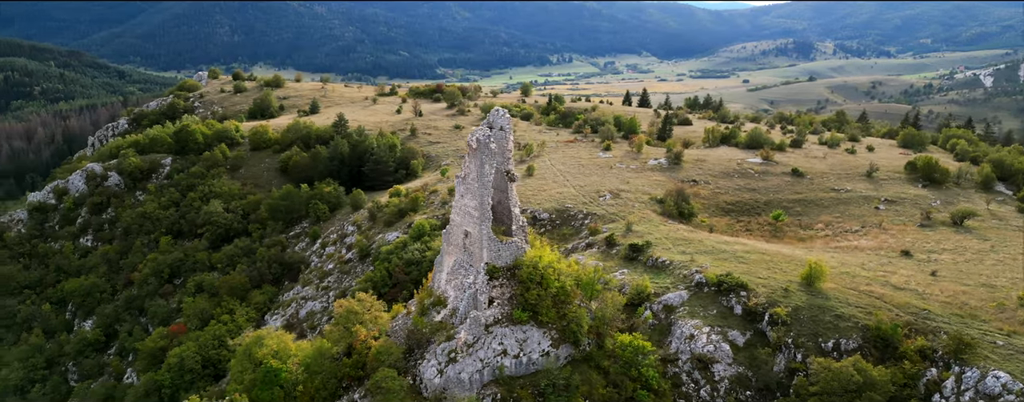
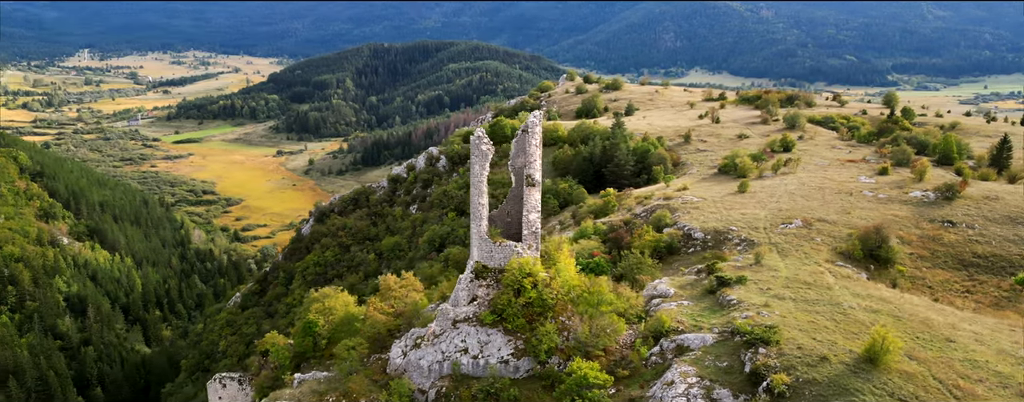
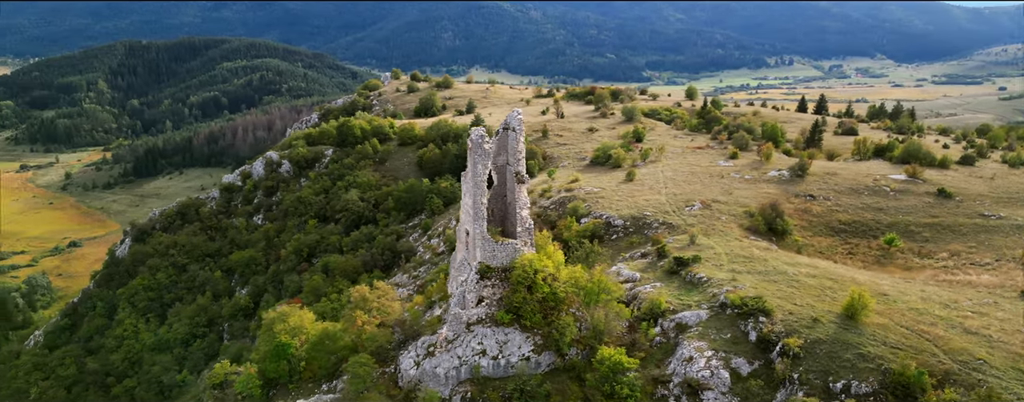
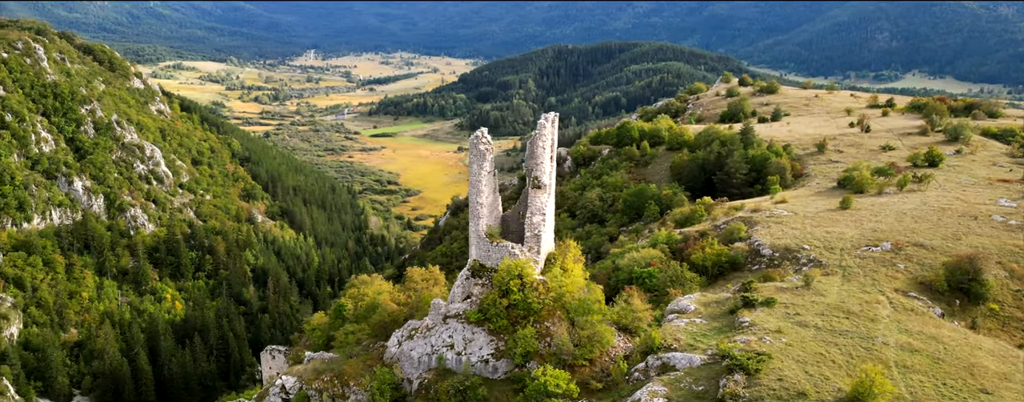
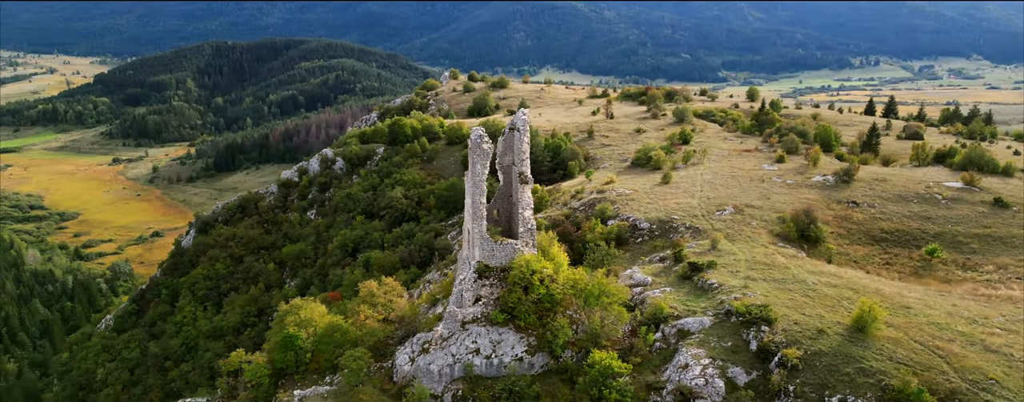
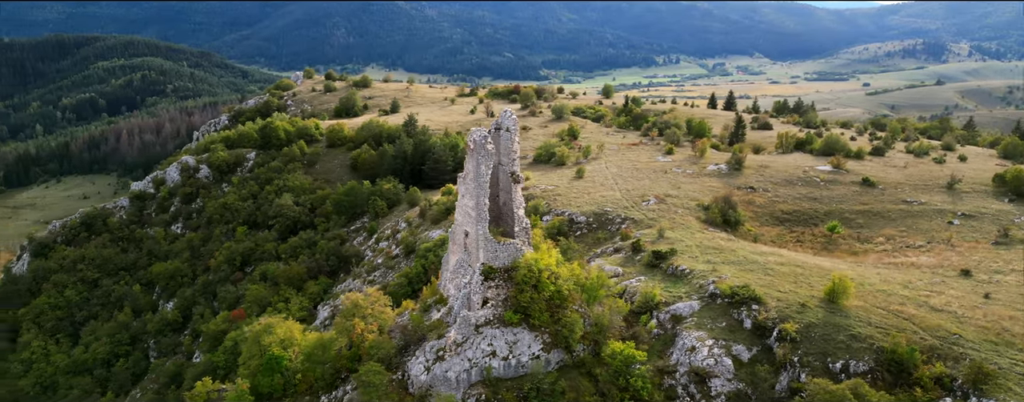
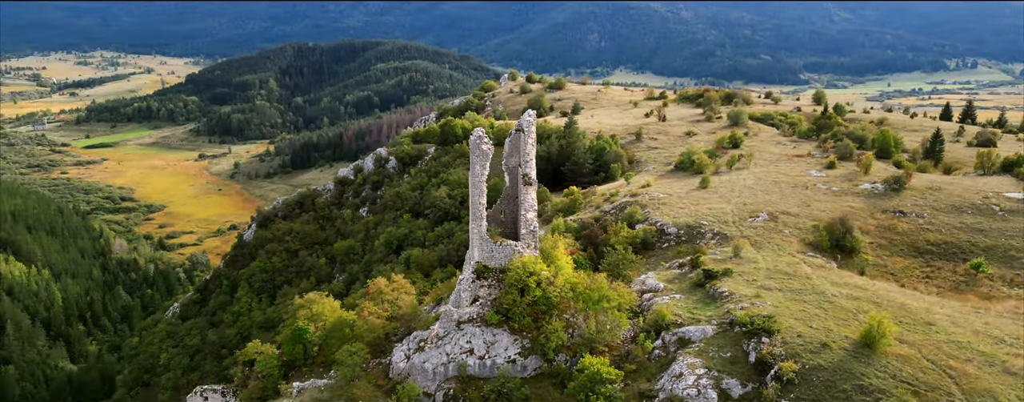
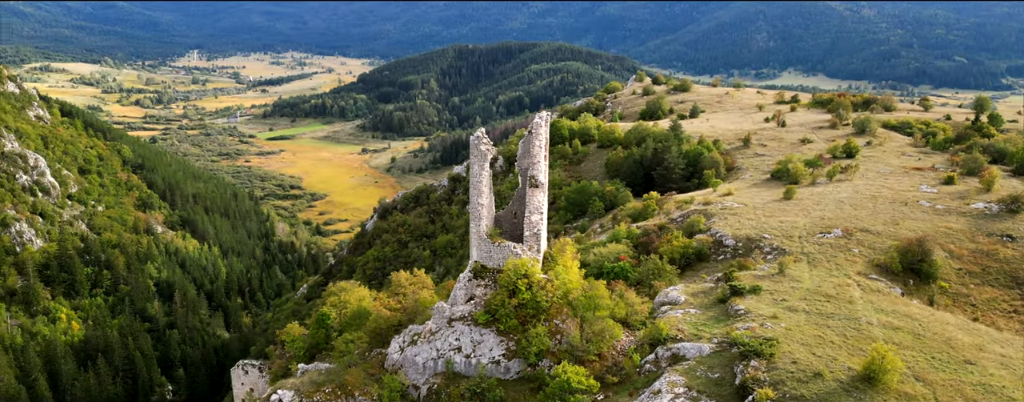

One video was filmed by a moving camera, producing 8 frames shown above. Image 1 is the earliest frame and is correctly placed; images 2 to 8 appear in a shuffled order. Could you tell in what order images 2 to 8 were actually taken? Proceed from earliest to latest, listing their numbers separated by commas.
6, 3, 5, 7, 2, 8, 4
